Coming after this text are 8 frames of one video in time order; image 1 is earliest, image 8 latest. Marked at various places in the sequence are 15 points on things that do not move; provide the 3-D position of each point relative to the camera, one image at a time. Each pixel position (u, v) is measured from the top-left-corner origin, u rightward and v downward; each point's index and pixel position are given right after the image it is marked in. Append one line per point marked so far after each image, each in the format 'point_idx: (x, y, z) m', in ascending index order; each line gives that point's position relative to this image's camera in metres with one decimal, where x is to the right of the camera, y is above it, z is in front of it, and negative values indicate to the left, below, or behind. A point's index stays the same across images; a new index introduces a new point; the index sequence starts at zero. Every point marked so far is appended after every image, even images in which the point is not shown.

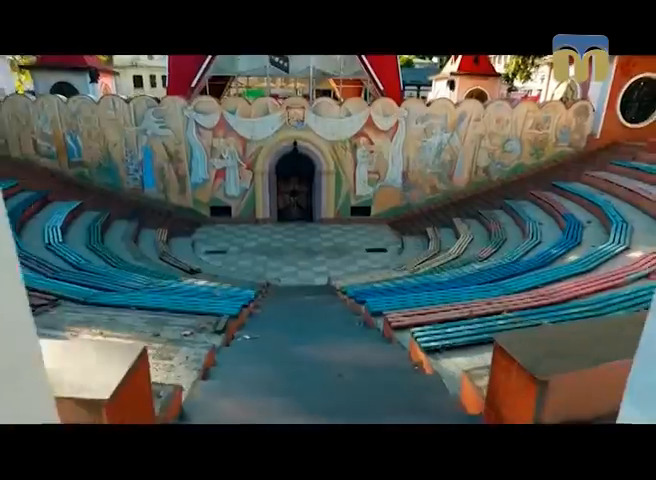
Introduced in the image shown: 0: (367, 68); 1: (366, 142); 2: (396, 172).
0: (+0.8, +3.6, +8.2) m
1: (+0.7, +1.8, +7.3) m
2: (+1.3, +1.3, +7.4) m
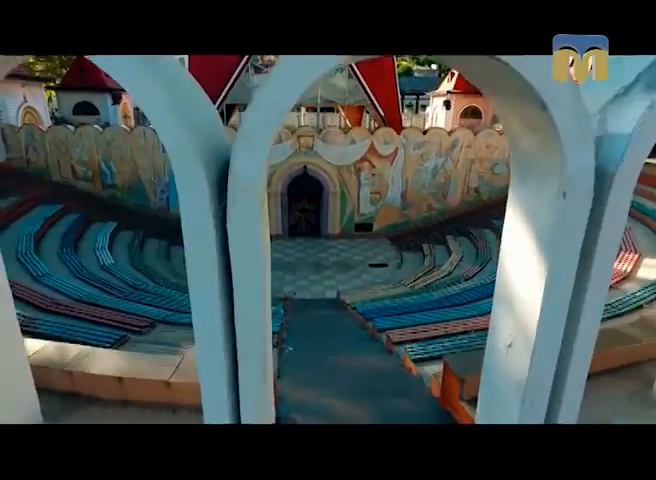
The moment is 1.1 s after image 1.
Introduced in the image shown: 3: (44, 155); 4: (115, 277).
0: (+0.9, +3.3, +9.0) m
1: (+0.8, +1.5, +8.1) m
2: (+1.4, +1.0, +8.2) m
3: (-5.5, +1.6, +7.7) m
4: (-1.4, -0.2, +2.7) m
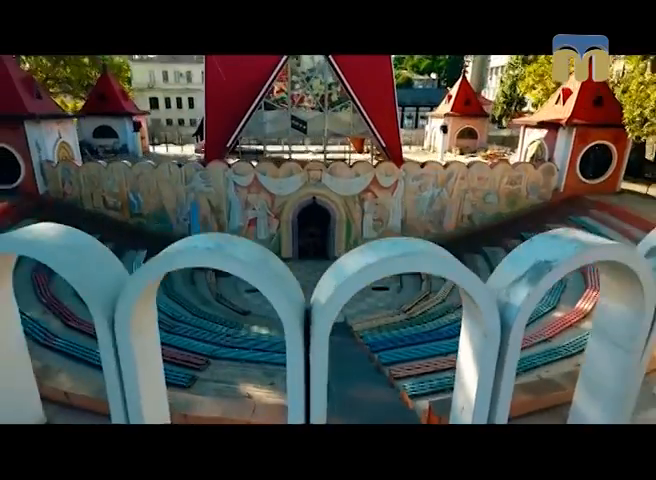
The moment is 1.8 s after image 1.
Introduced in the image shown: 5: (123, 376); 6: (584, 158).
0: (+1.1, +2.8, +9.9) m
1: (+1.0, +1.0, +8.9) m
2: (+1.6, +0.5, +9.1) m
3: (-5.3, +1.1, +8.5) m
4: (-1.3, -0.7, +3.5) m
5: (-1.3, -0.9, +2.8) m
6: (+5.8, +1.8, +9.0) m
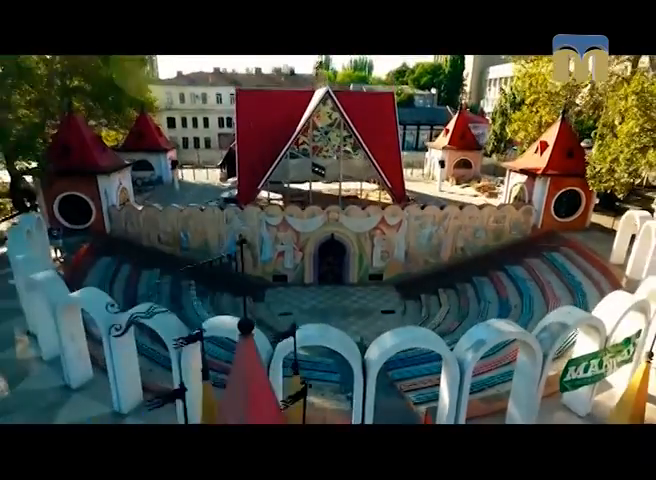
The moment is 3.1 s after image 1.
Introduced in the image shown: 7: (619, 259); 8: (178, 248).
0: (+1.5, +2.0, +11.6) m
1: (+1.4, +0.2, +10.7) m
2: (+2.0, -0.3, +10.8) m
3: (-4.9, +0.3, +10.3) m
4: (-0.9, -1.5, +5.3) m
5: (-0.9, -1.7, +4.6) m
6: (+6.2, +1.0, +10.8) m
7: (+6.7, -0.5, +9.2) m
8: (-3.9, -0.2, +10.4) m
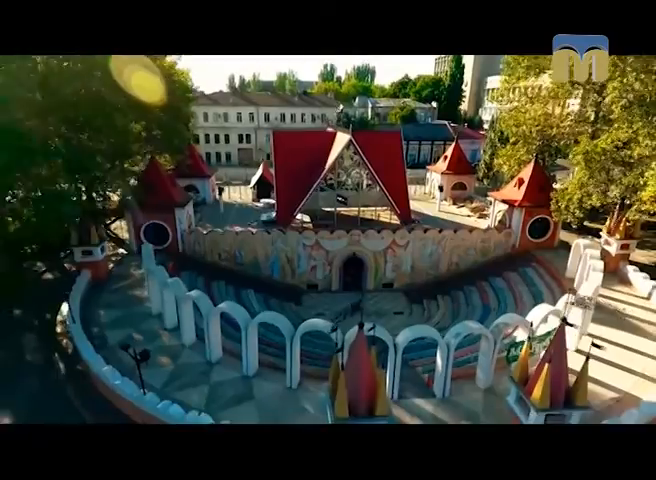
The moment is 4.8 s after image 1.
0: (+2.3, +1.5, +14.5) m
1: (+2.2, -0.4, +13.6) m
2: (+2.8, -0.9, +13.8) m
3: (-4.1, -0.2, +13.2) m
4: (-0.1, -2.1, +8.2) m
5: (-0.1, -2.3, +7.5) m
6: (+7.0, +0.5, +13.7) m
7: (+7.5, -1.0, +12.1) m
8: (-3.2, -0.8, +13.3) m
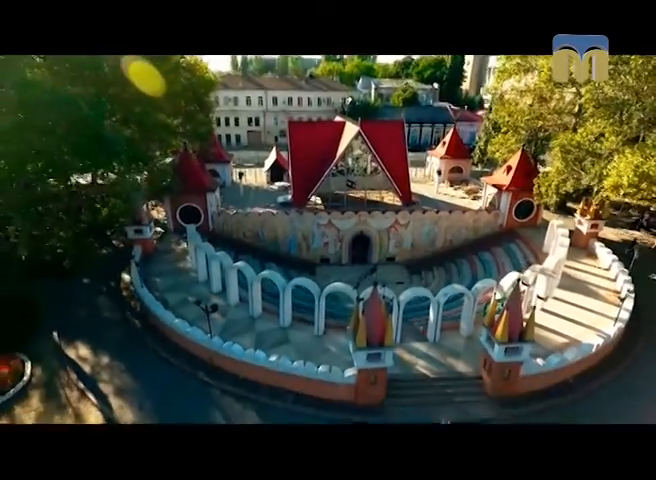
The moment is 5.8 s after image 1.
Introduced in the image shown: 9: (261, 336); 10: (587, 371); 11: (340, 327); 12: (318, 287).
0: (+2.7, +2.3, +16.4) m
1: (+2.6, +0.4, +15.5) m
2: (+3.2, -0.1, +15.7) m
3: (-3.7, +0.5, +15.2) m
4: (+0.3, -1.6, +10.3) m
5: (+0.3, -1.9, +9.6) m
6: (+7.4, +1.3, +15.6) m
7: (+7.9, -0.3, +14.1) m
8: (-2.7, 0.0, +15.3) m
9: (-1.5, -2.2, +9.0) m
10: (+5.3, -2.7, +8.2) m
11: (+0.3, -2.0, +9.2) m
12: (-0.2, -1.0, +8.9) m
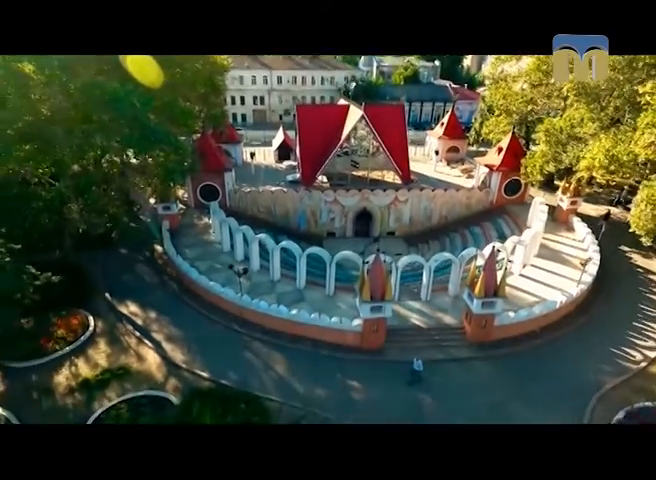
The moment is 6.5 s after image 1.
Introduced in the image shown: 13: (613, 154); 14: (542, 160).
0: (+2.9, +3.4, +17.8) m
1: (+2.9, +1.5, +17.1) m
2: (+3.4, +1.0, +17.3) m
3: (-3.4, +1.6, +16.7) m
4: (+0.6, -0.9, +12.0) m
5: (+0.5, -1.2, +11.3) m
6: (+7.7, +2.3, +17.1) m
7: (+8.1, +0.6, +15.7) m
8: (-2.5, +1.0, +16.9) m
9: (-1.3, -1.5, +10.7) m
10: (+5.6, -2.1, +10.0) m
11: (+0.5, -1.3, +10.9) m
12: (0.0, -0.4, +10.5) m
13: (+8.7, +2.6, +12.1) m
14: (+8.0, +3.0, +14.8) m
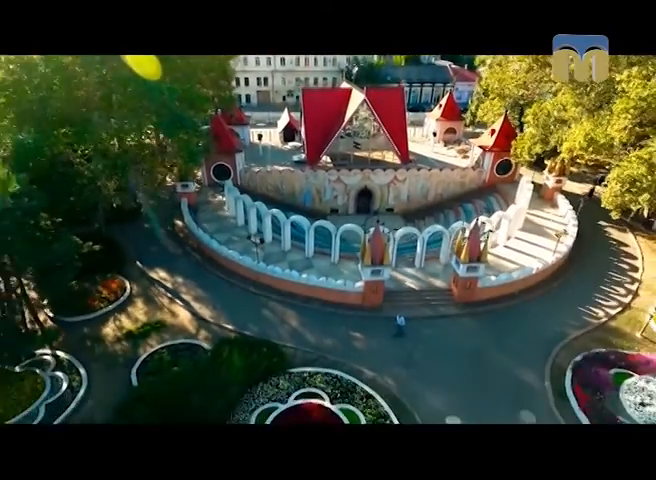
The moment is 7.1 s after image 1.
0: (+3.1, +4.5, +19.0) m
1: (+3.0, +2.6, +18.4) m
2: (+3.6, +2.1, +18.6) m
3: (-3.3, +2.6, +18.0) m
4: (+0.8, 0.0, +13.4) m
5: (+0.7, -0.4, +12.7) m
6: (+7.8, +3.4, +18.3) m
7: (+8.3, +1.7, +17.0) m
8: (-2.3, +2.1, +18.2) m
9: (-1.1, -0.7, +12.1) m
10: (+5.7, -1.4, +11.4) m
11: (+0.7, -0.5, +12.3) m
12: (+0.2, +0.4, +11.9) m
13: (+8.8, +3.5, +13.3) m
14: (+8.2, +4.0, +16.0) m
